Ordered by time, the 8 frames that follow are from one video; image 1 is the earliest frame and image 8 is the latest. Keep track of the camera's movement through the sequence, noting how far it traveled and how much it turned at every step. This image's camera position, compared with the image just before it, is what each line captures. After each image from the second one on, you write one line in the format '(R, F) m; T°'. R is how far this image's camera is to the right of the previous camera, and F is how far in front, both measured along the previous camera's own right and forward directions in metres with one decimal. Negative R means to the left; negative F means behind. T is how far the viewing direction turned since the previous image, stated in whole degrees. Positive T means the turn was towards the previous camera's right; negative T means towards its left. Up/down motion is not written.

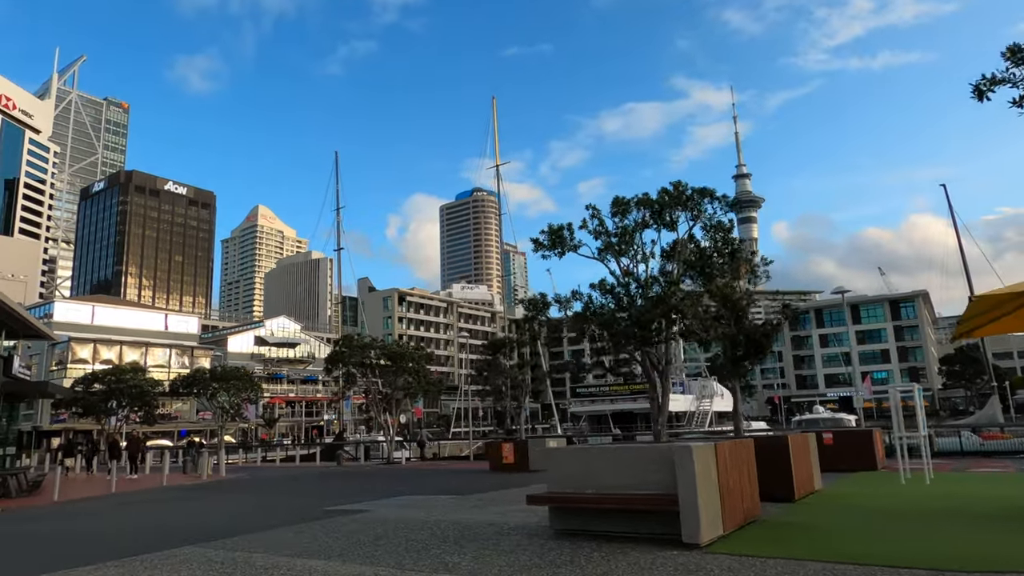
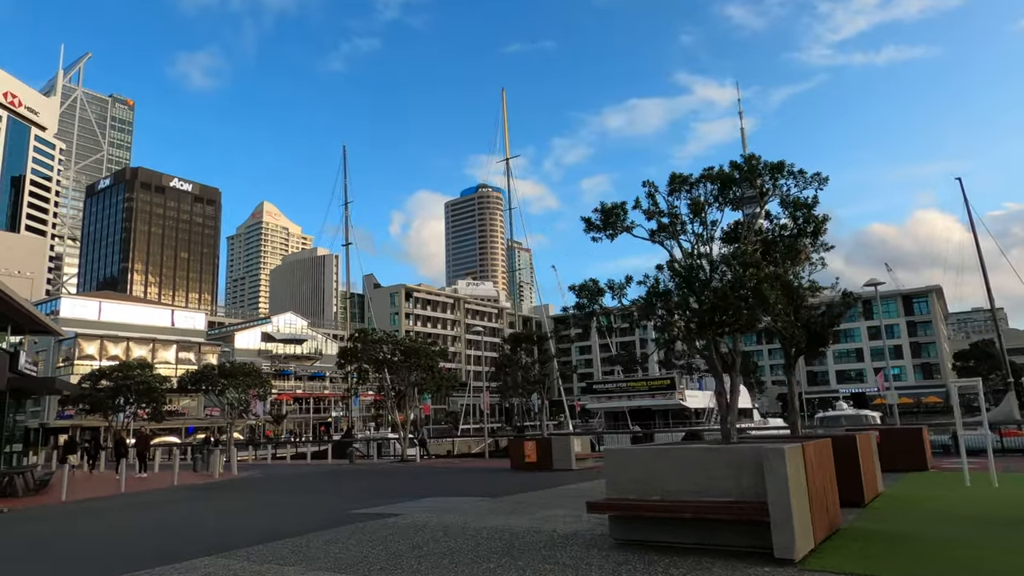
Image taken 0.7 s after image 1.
(-0.5, +0.7) m; 0°
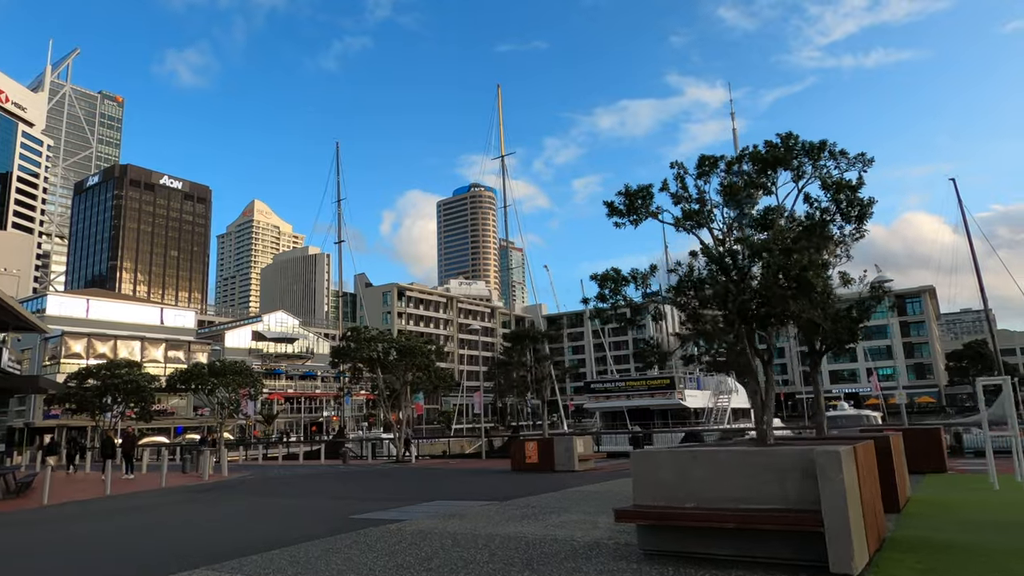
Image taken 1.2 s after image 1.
(-0.2, +0.5) m; +1°
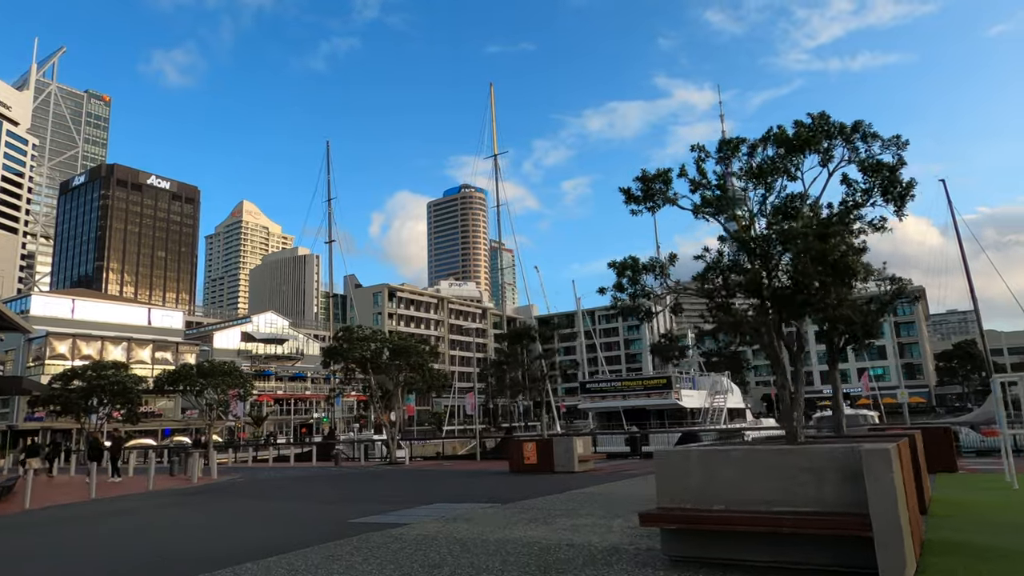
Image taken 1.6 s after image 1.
(-0.2, +0.4) m; +1°
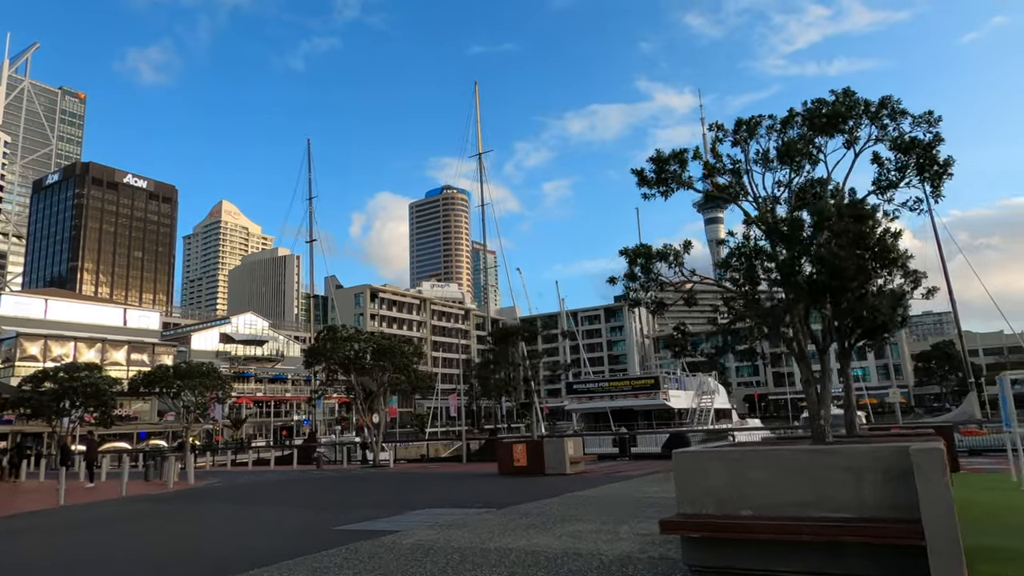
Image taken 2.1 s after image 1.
(-0.2, +0.5) m; +2°
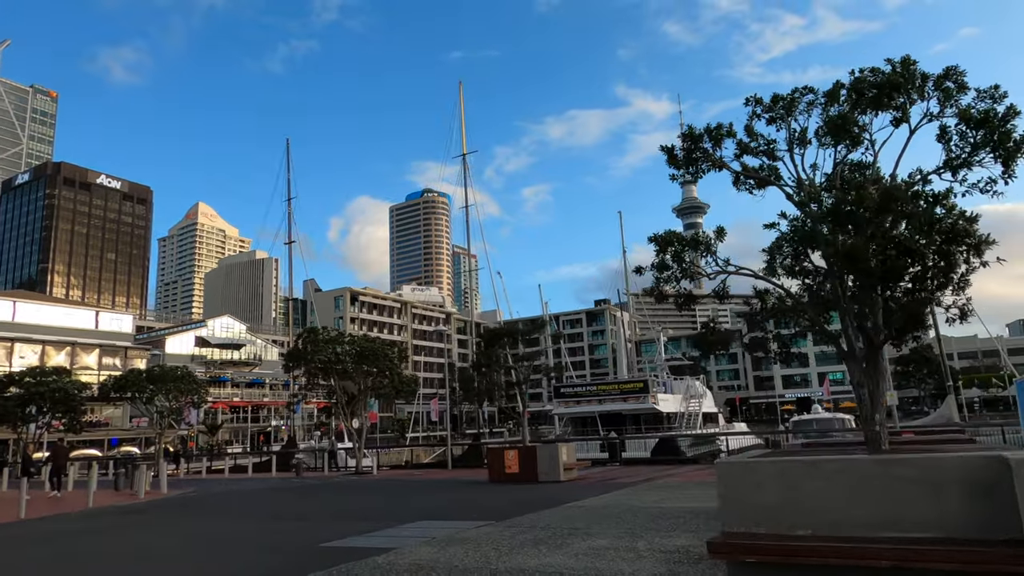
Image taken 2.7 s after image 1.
(-0.3, +0.6) m; +2°
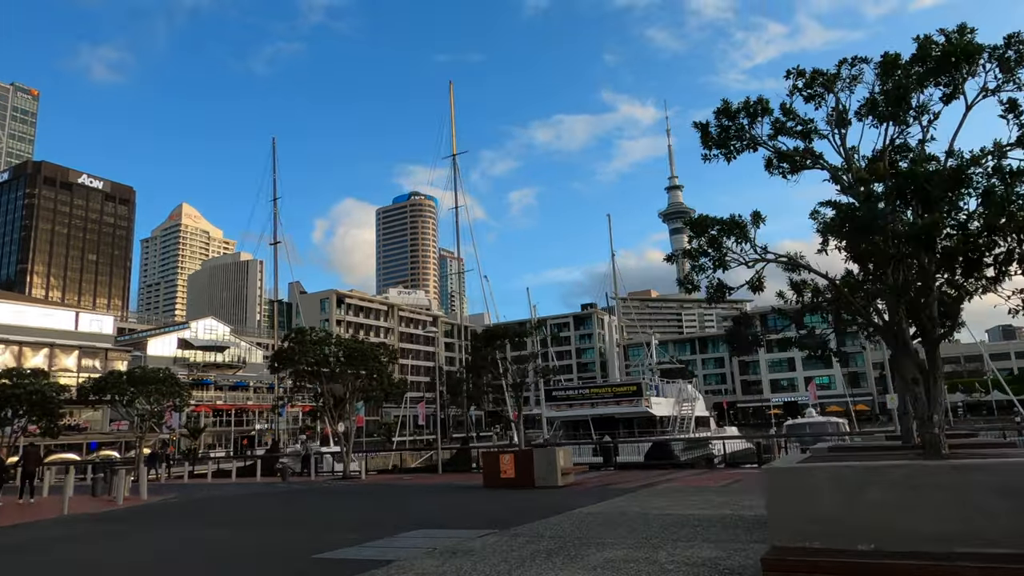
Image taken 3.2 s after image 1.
(-0.2, +0.5) m; +1°
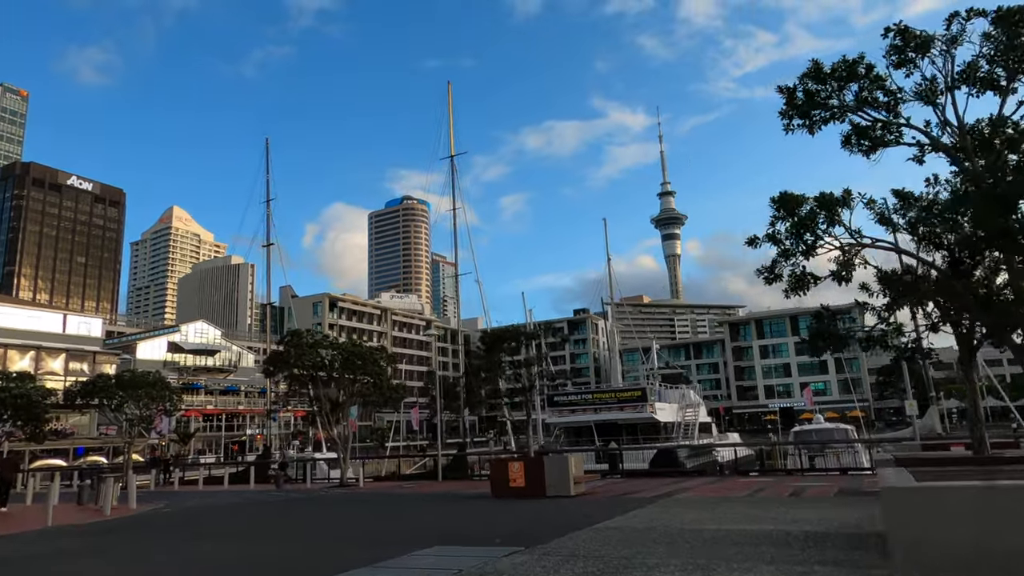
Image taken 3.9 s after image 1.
(-0.4, +0.7) m; +1°
